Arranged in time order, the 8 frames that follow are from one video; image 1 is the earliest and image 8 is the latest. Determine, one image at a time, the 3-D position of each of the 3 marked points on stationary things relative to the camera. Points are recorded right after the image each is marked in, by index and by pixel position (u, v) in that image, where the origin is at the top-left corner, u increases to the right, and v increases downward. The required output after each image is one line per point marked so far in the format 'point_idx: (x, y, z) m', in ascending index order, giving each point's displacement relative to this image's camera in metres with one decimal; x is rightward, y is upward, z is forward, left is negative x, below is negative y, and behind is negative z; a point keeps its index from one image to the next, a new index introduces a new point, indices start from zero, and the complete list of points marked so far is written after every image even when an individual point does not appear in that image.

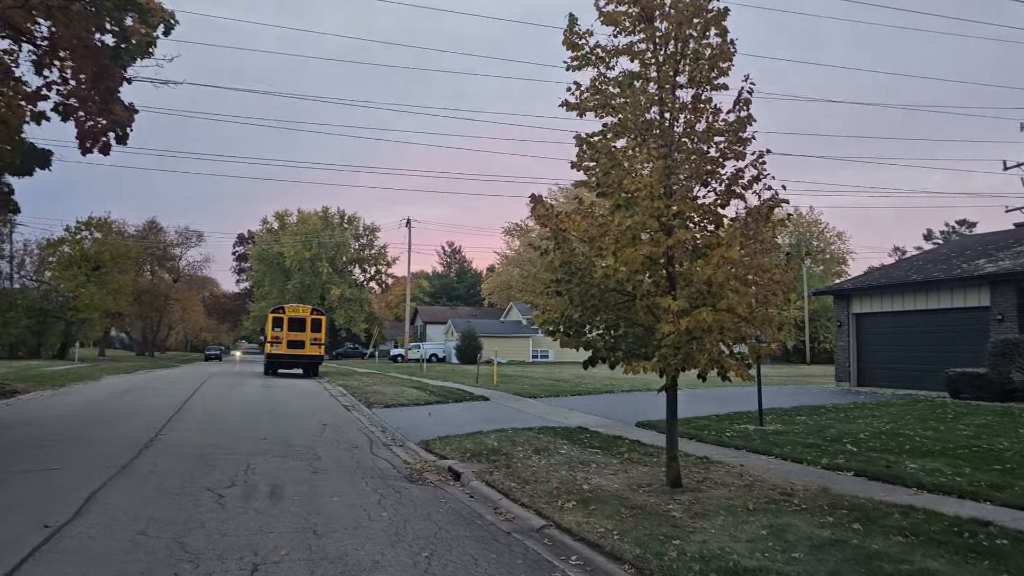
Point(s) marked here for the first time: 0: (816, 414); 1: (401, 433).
0: (+4.8, -2.0, +11.9) m
1: (-1.8, -2.3, +12.1) m
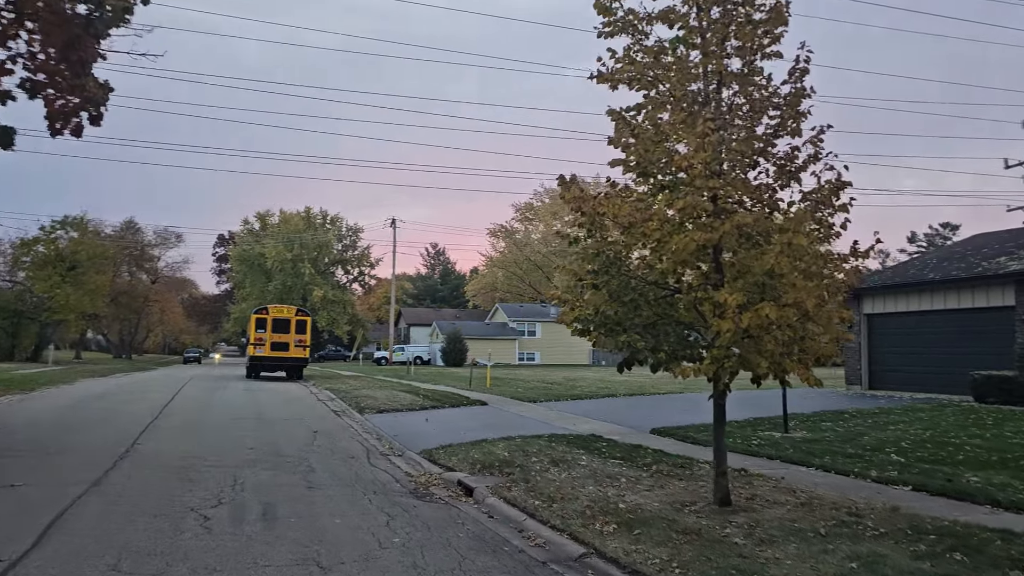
0: (+4.9, -1.9, +11.2) m
1: (-1.7, -2.3, +11.3) m
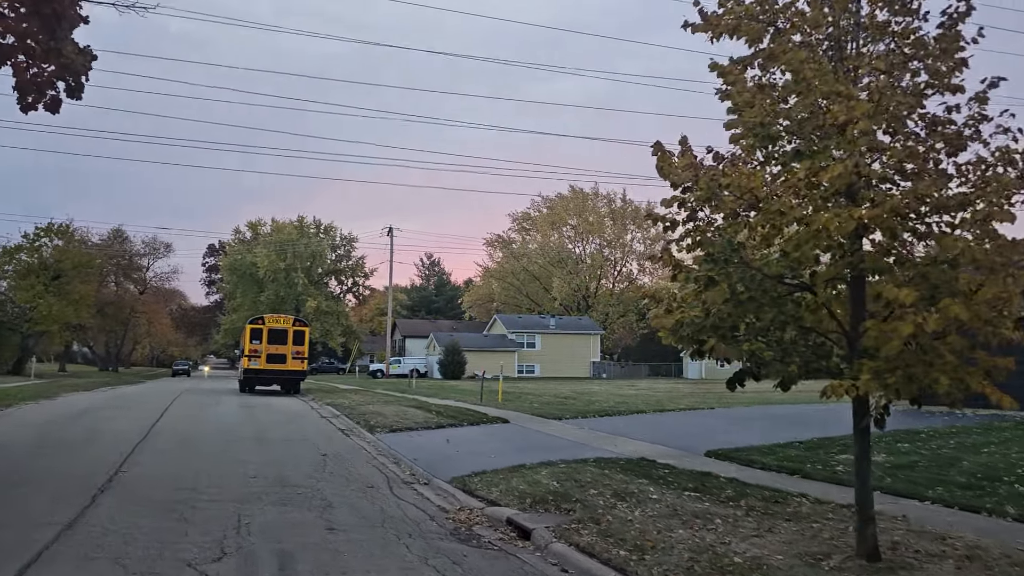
0: (+5.4, -2.0, +9.9) m
1: (-1.2, -2.3, +9.9) m
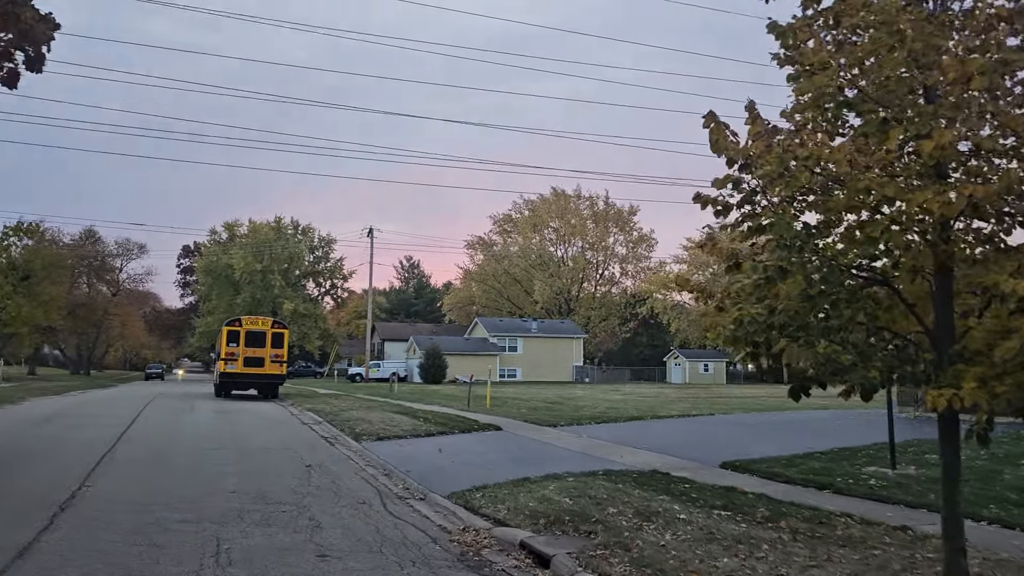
0: (+5.4, -2.0, +9.3) m
1: (-1.2, -2.3, +9.2) m
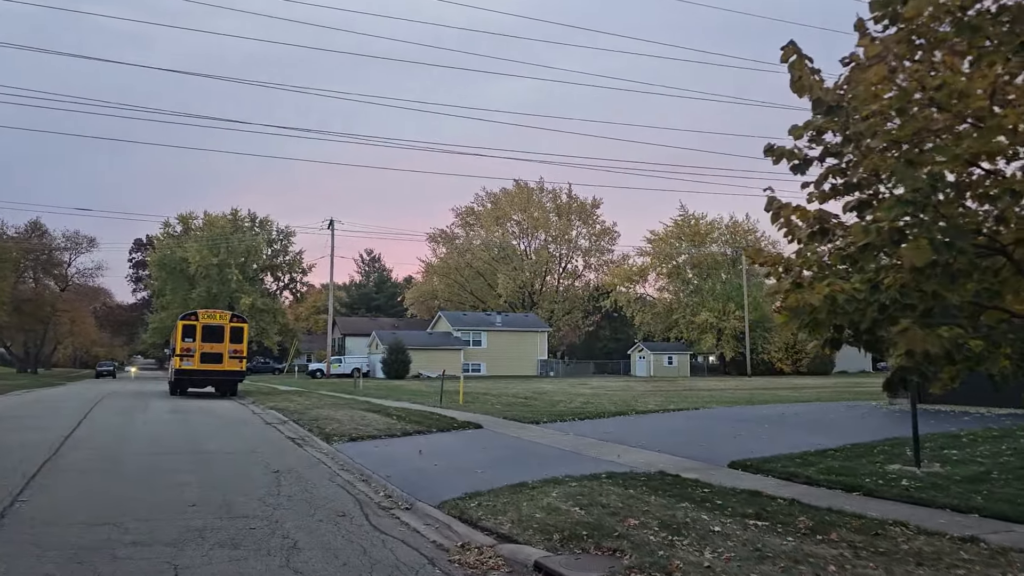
0: (+5.3, -1.8, +8.8) m
1: (-1.2, -2.1, +8.3) m
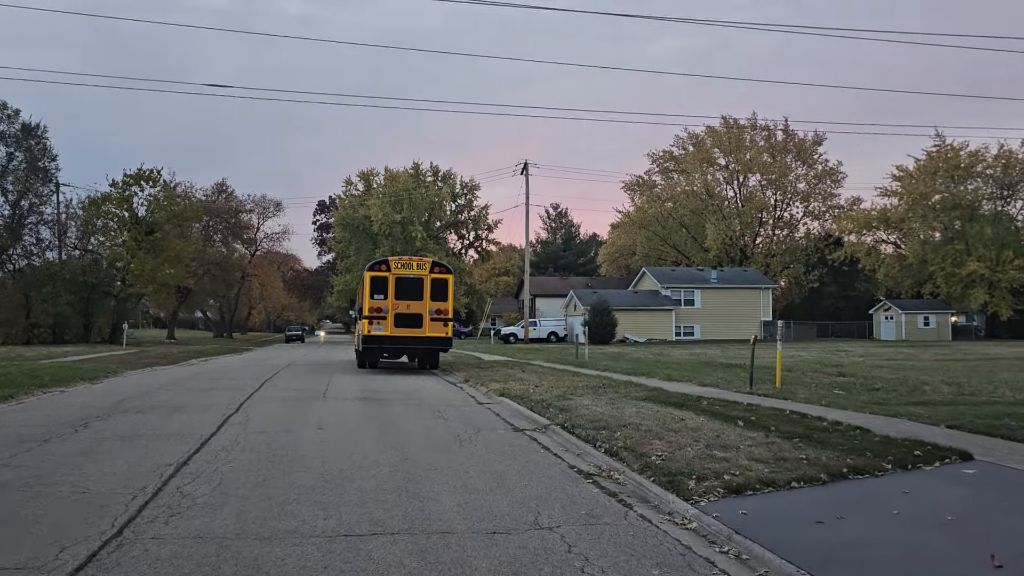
0: (+5.0, -0.8, +9.4) m
1: (-1.5, -1.6, +9.0) m
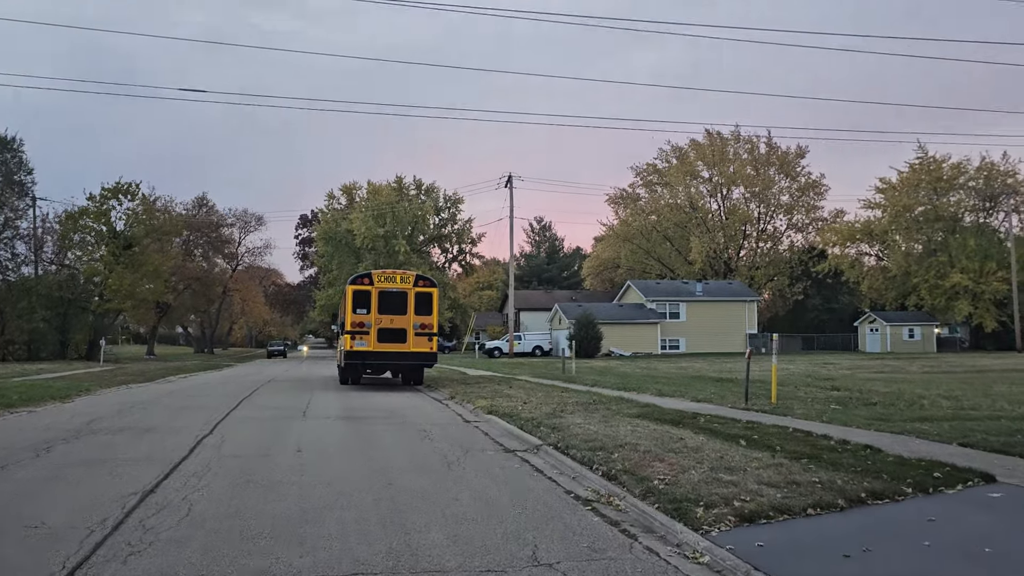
0: (+4.9, -0.9, +8.8) m
1: (-1.5, -1.7, +8.2) m
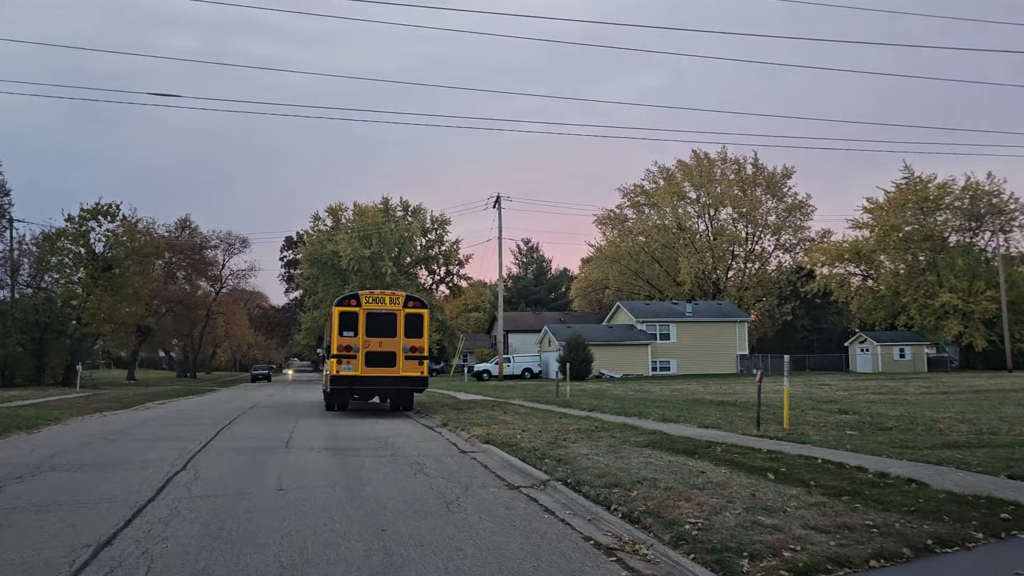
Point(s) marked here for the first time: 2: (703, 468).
0: (+5.1, -1.1, +7.6) m
1: (-1.3, -1.9, +6.8) m
2: (+3.3, -3.2, +13.3) m
